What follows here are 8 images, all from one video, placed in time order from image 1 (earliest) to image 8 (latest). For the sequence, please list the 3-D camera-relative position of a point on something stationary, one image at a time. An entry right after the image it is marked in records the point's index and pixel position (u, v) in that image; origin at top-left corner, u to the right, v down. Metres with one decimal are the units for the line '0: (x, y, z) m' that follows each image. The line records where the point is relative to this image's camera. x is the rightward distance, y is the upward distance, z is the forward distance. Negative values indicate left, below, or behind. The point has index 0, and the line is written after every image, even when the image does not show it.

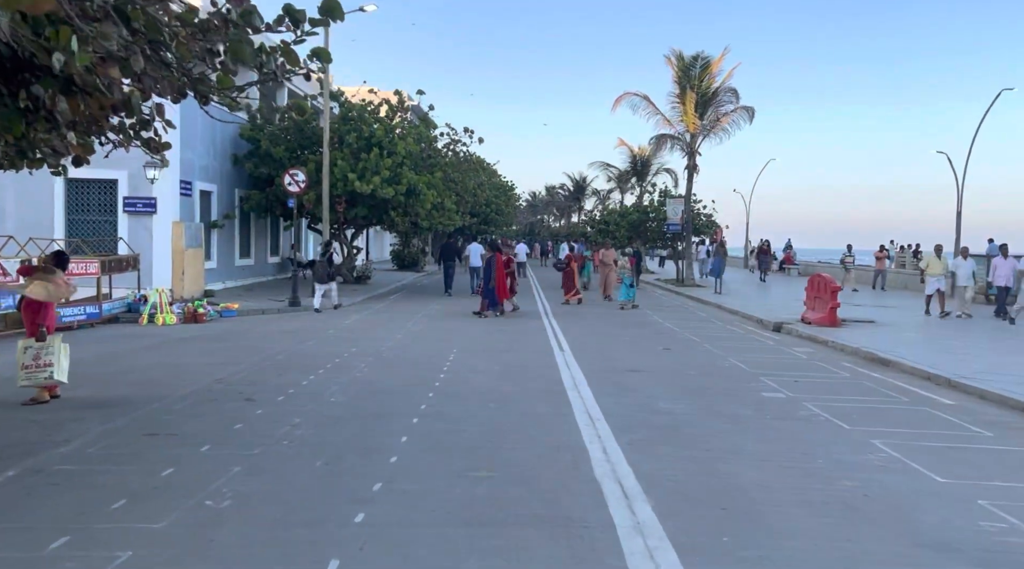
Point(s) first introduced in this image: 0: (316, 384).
0: (-2.3, -1.2, +10.3) m
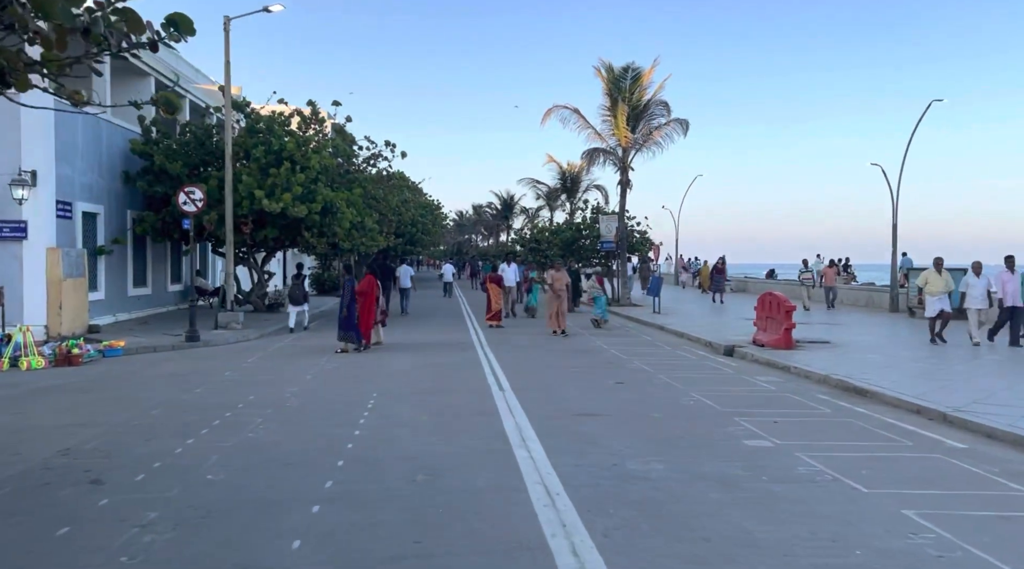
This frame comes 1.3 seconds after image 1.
0: (-2.9, -1.5, +8.1) m
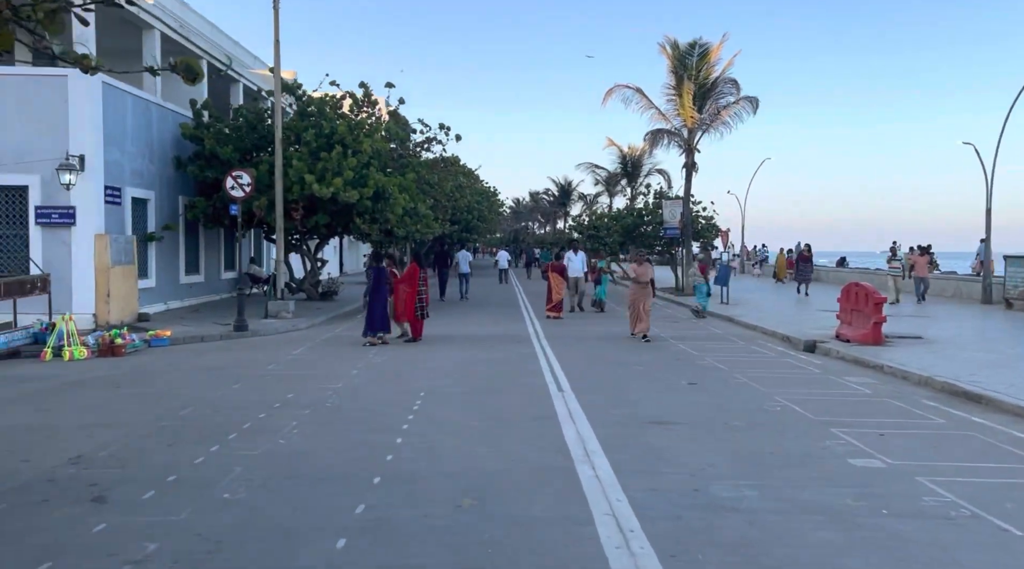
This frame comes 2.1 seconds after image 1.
0: (-2.4, -1.5, +7.2) m
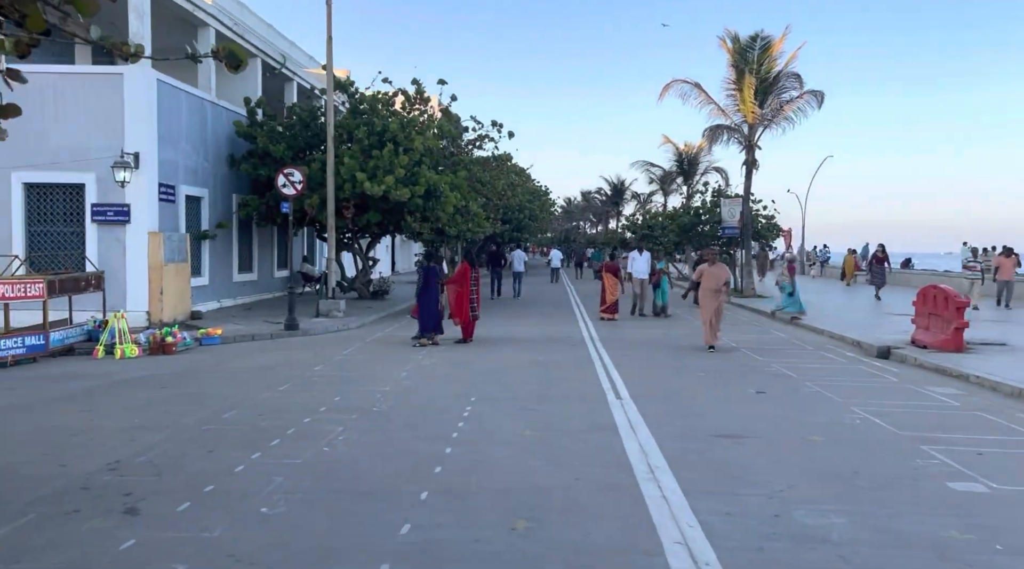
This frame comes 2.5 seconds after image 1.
0: (-2.0, -1.4, +6.8) m
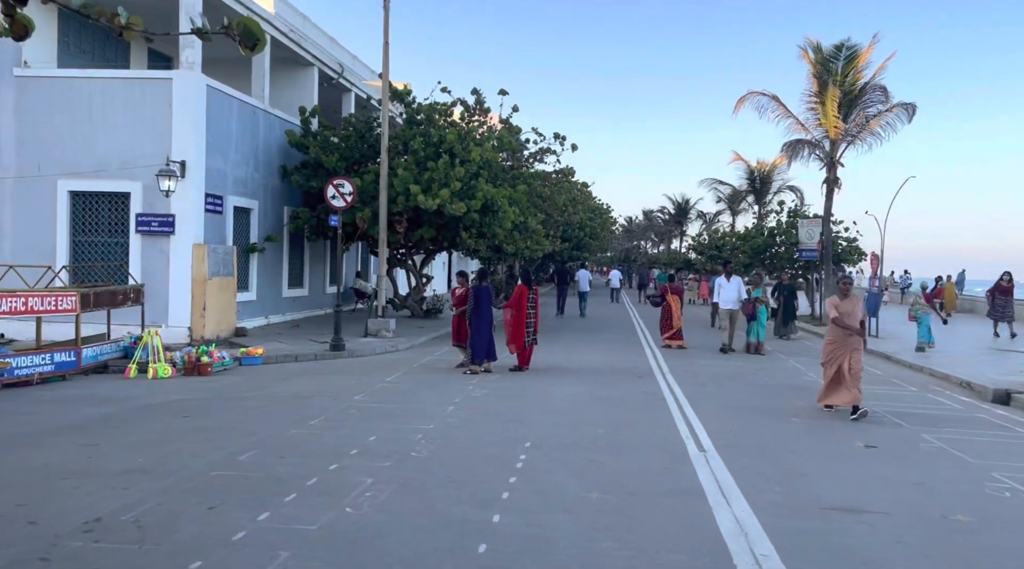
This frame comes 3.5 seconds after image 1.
0: (-1.6, -1.6, +5.5) m
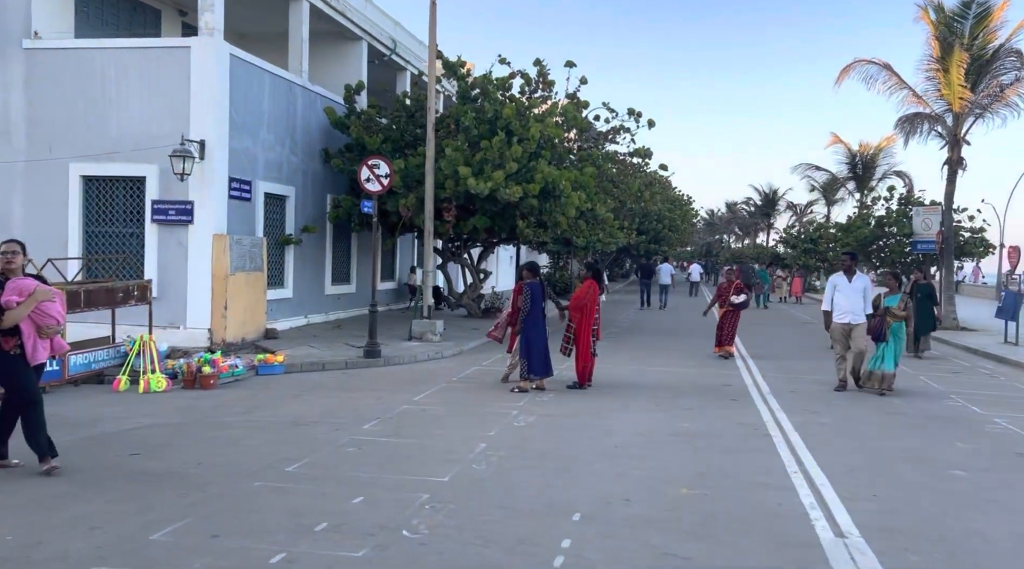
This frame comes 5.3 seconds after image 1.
0: (-1.6, -1.6, +2.9) m
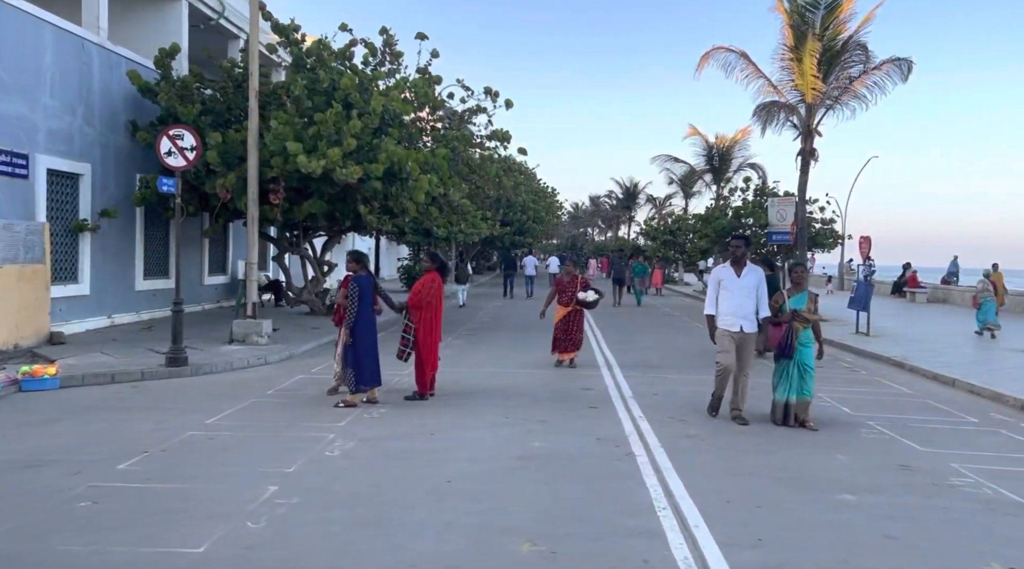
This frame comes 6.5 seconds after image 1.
0: (-2.2, -1.6, +0.8) m
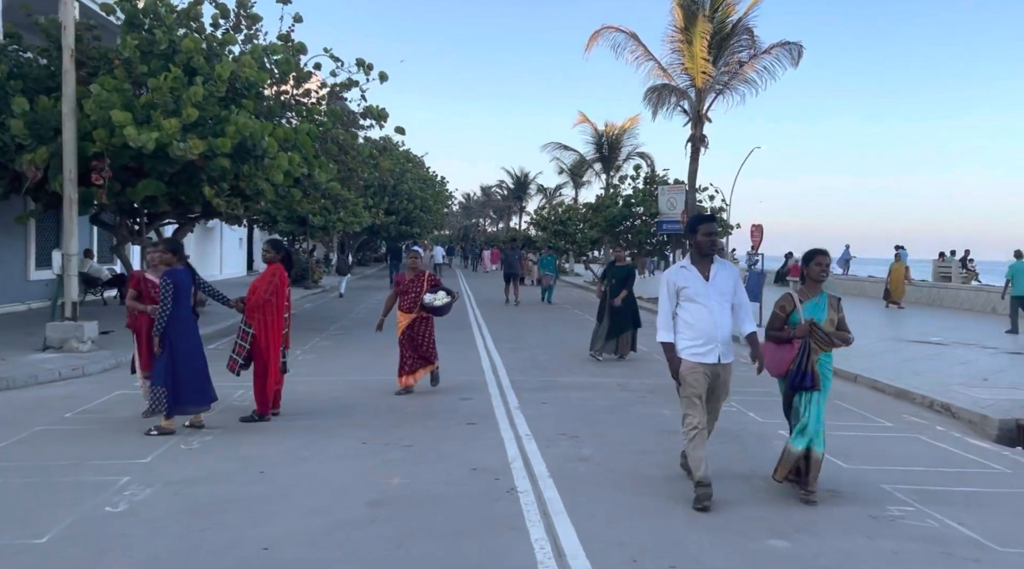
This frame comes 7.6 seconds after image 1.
0: (-2.4, -1.7, -1.2) m
